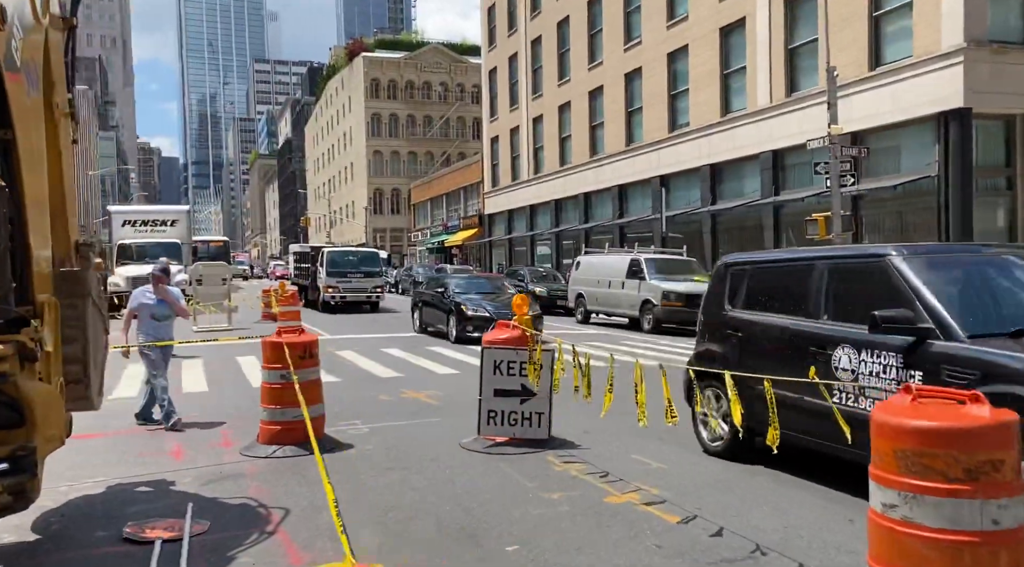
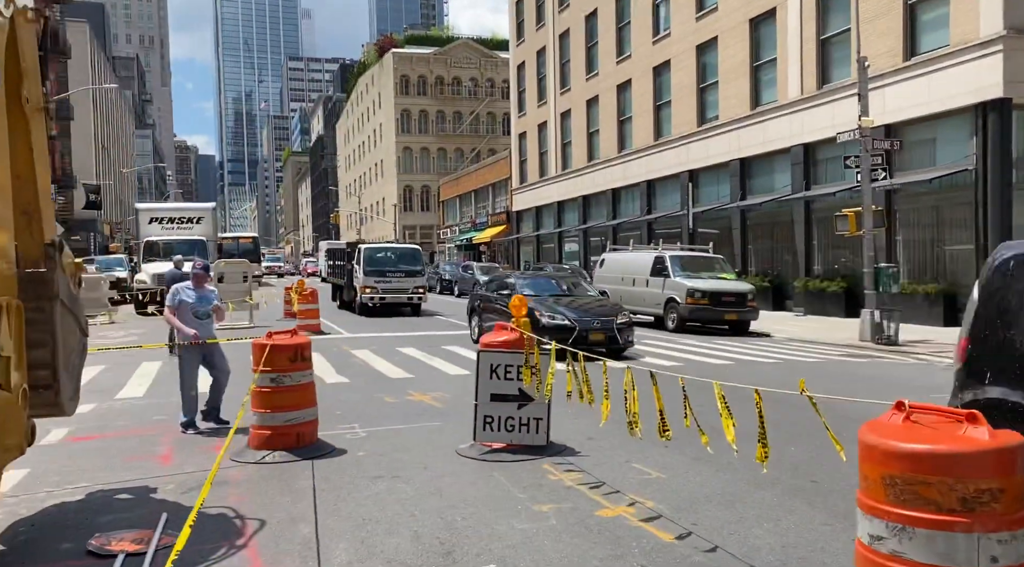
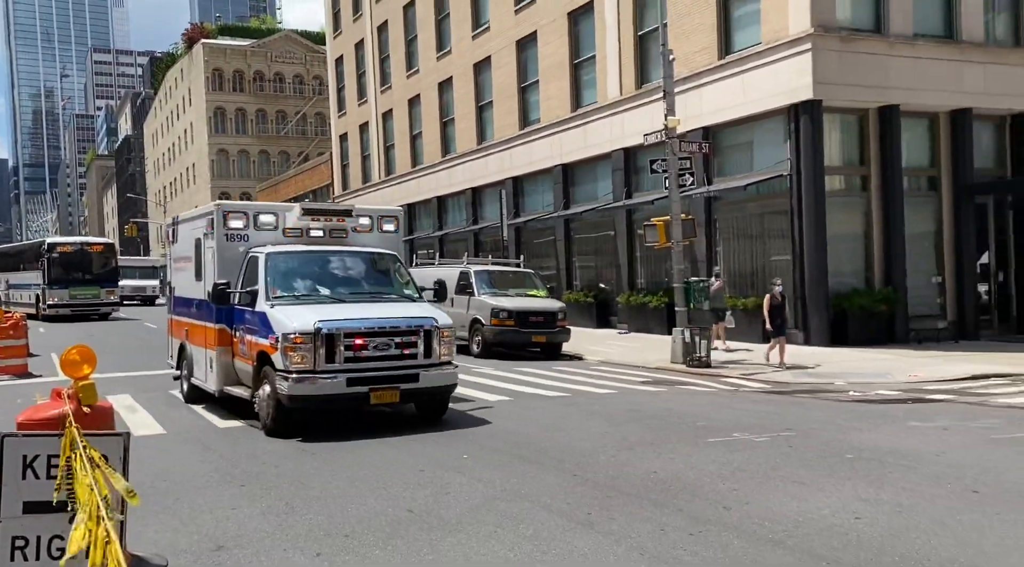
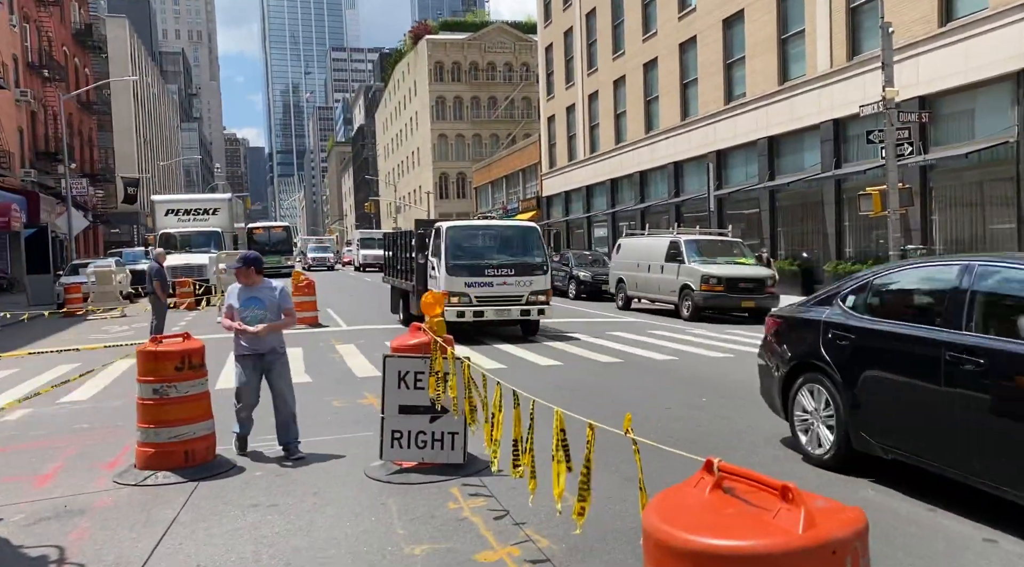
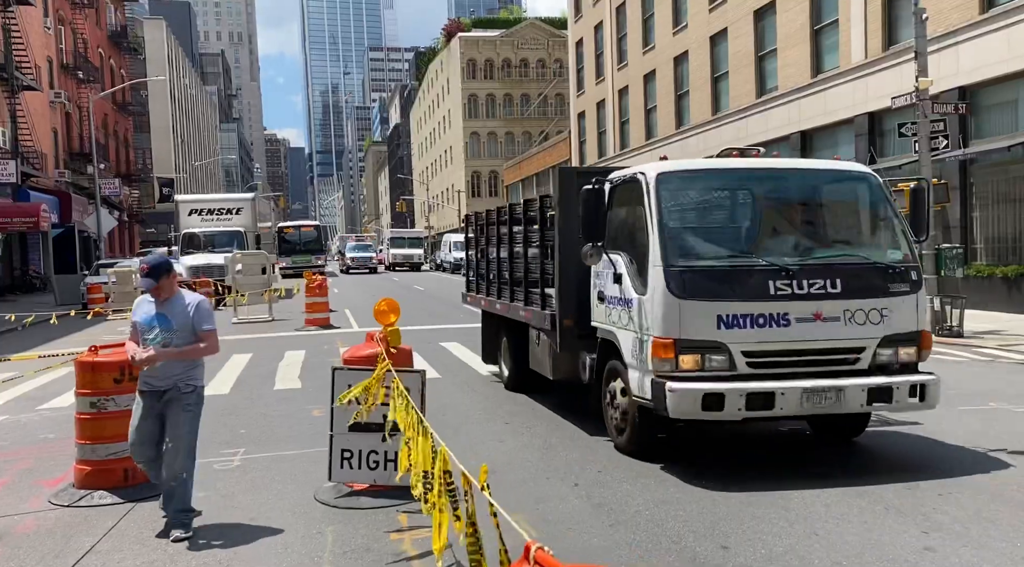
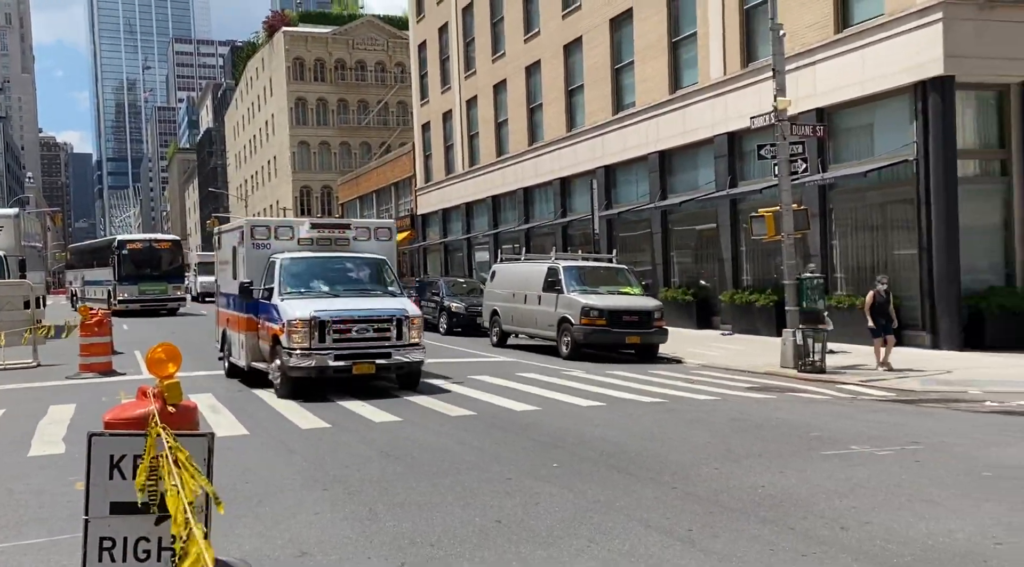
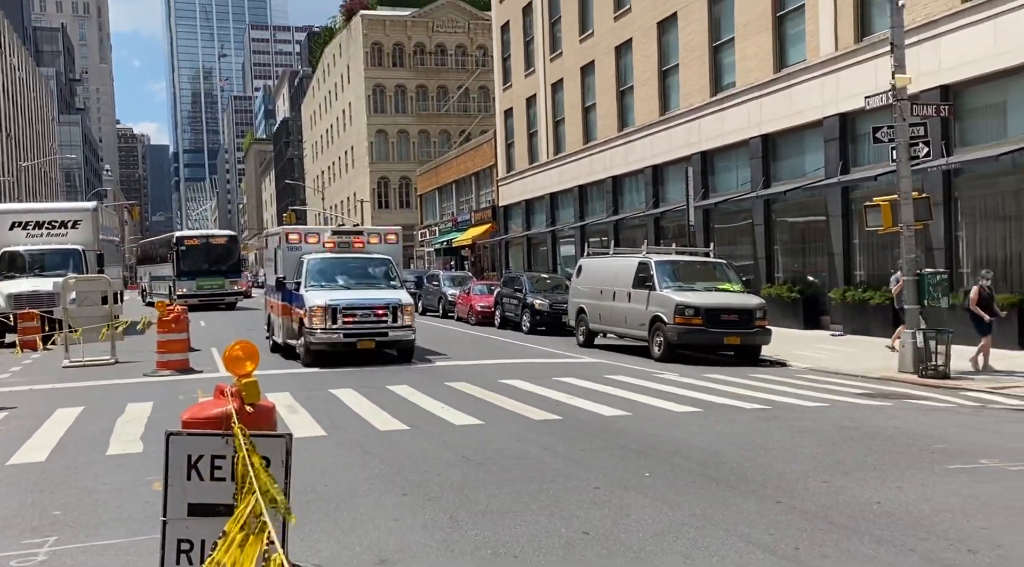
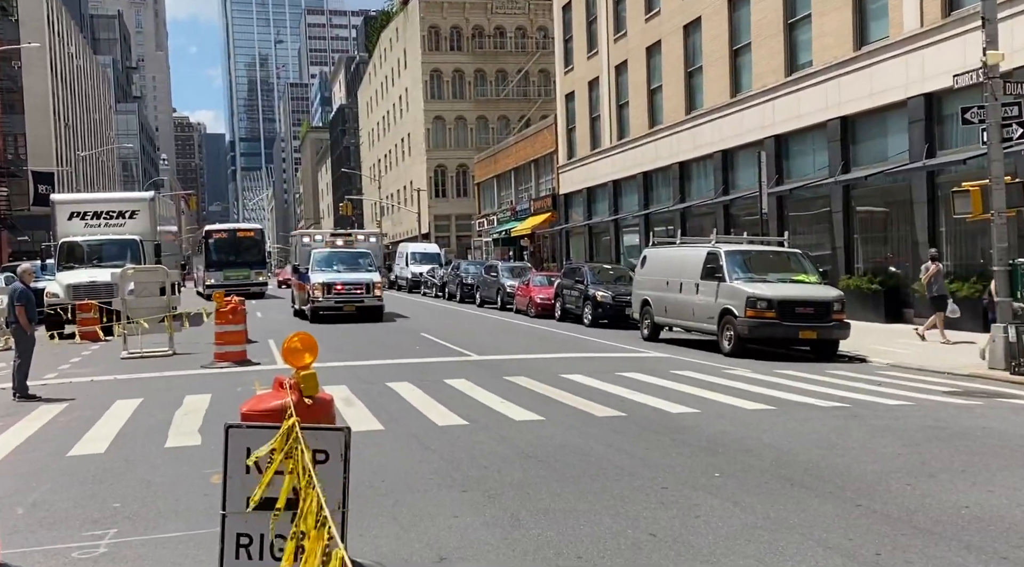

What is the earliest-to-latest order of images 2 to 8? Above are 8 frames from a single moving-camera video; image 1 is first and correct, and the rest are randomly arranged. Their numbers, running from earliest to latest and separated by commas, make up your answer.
2, 4, 5, 8, 7, 6, 3
